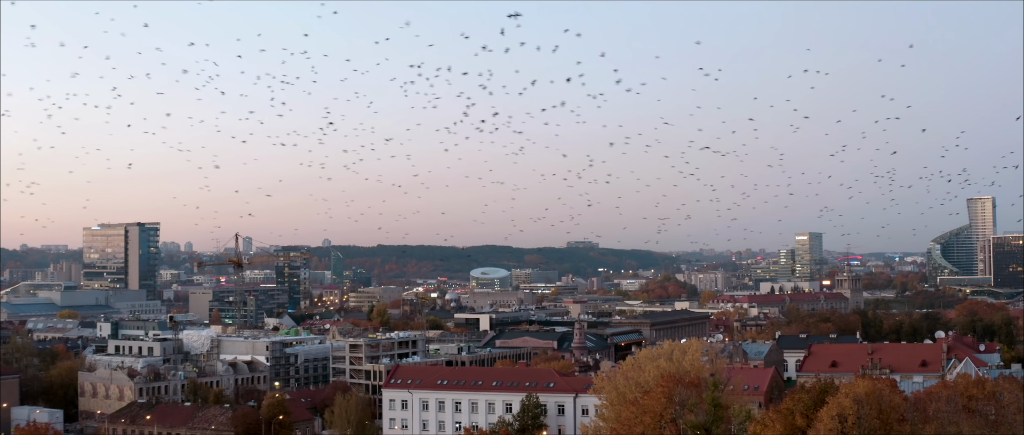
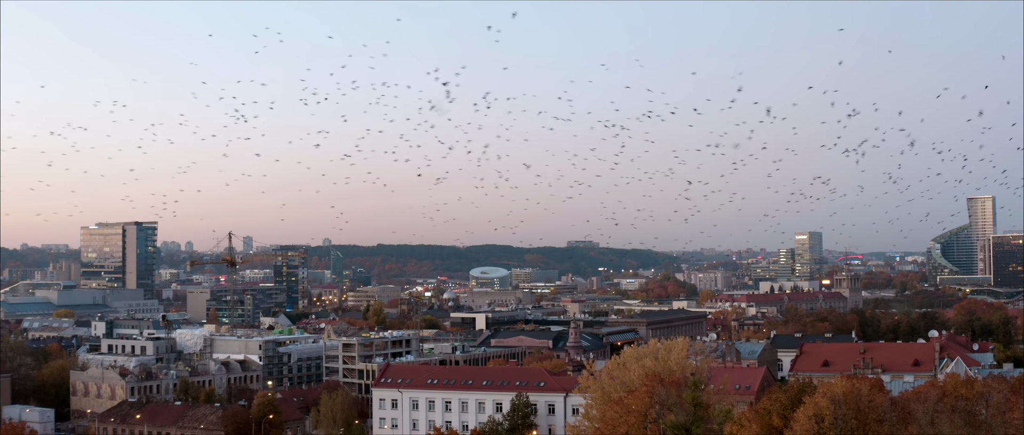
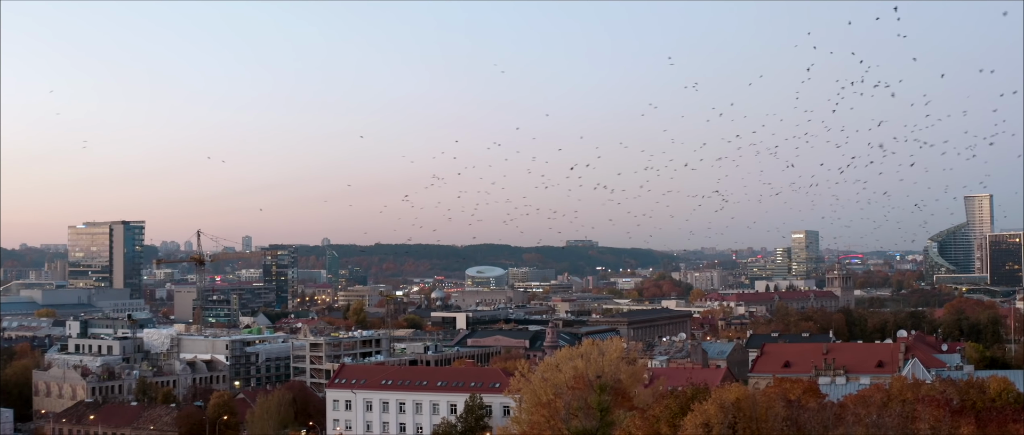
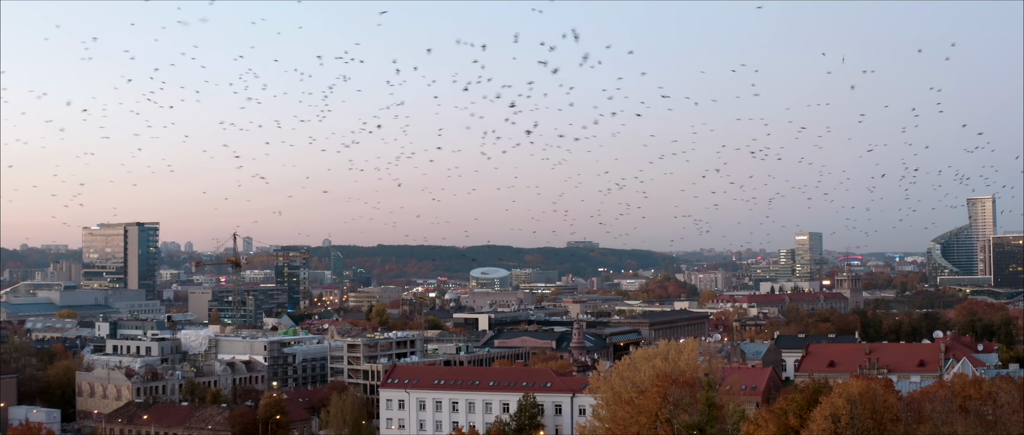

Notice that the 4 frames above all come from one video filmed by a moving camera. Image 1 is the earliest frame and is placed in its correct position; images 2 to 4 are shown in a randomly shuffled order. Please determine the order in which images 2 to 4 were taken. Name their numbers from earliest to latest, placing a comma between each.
4, 2, 3
